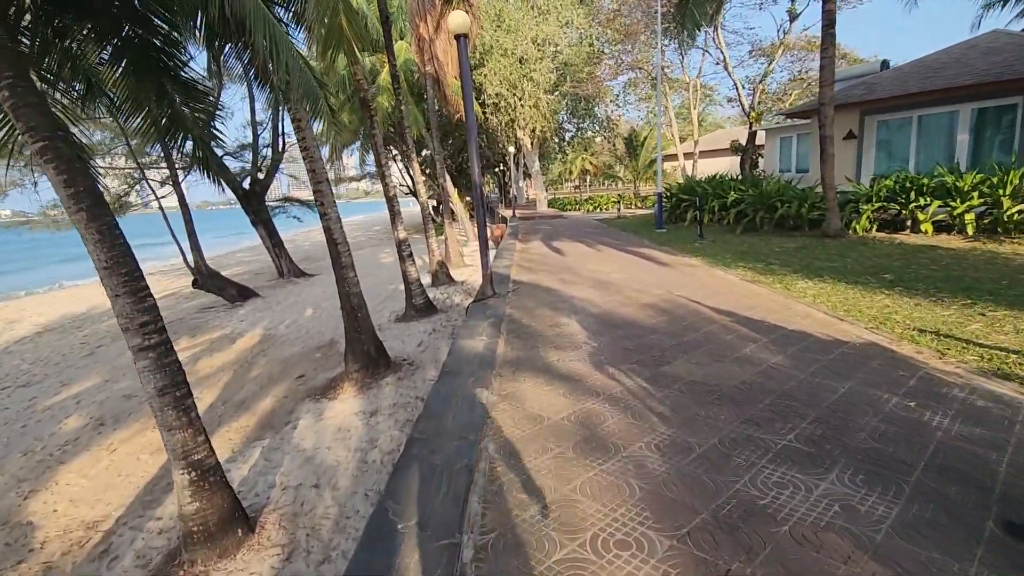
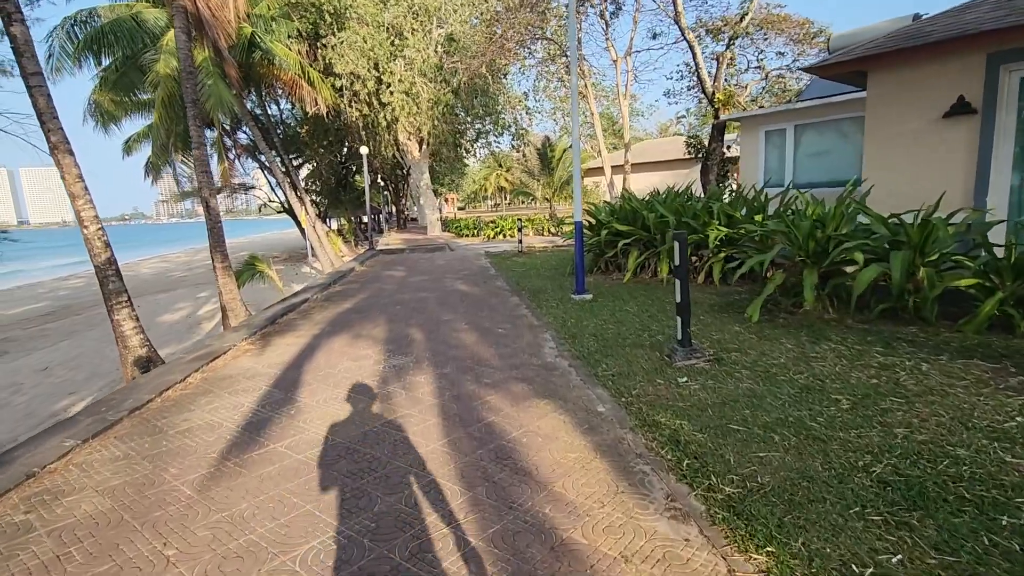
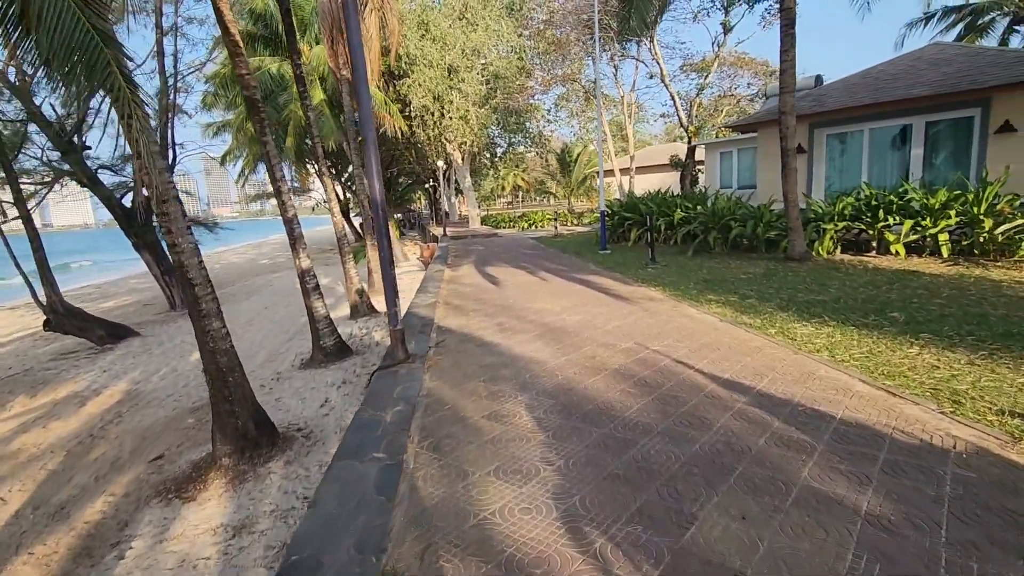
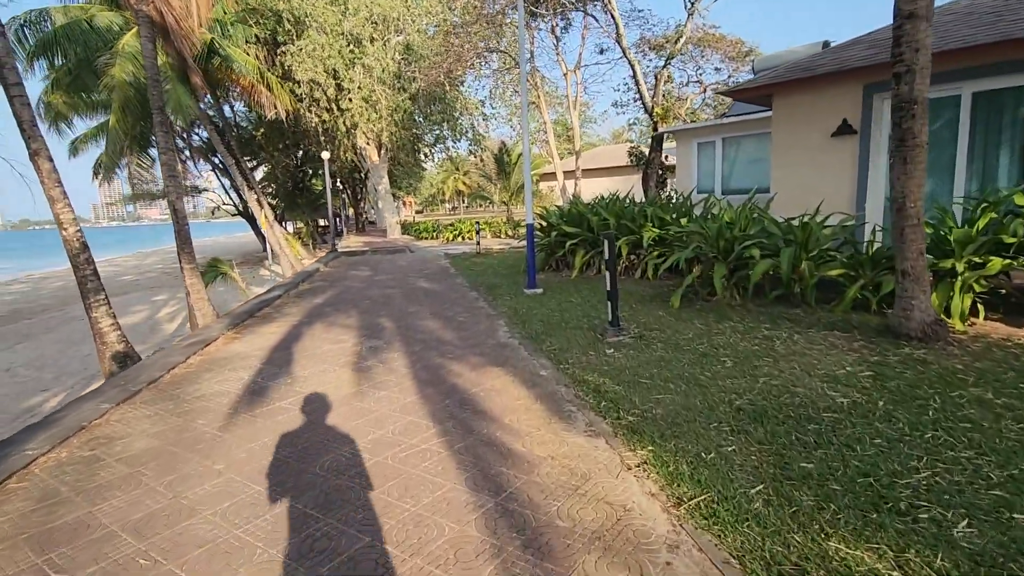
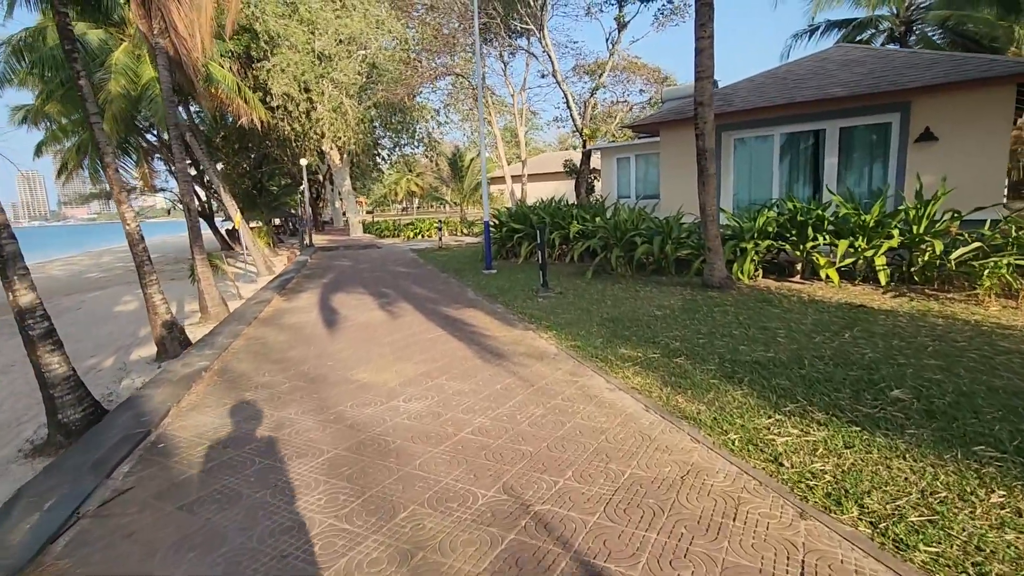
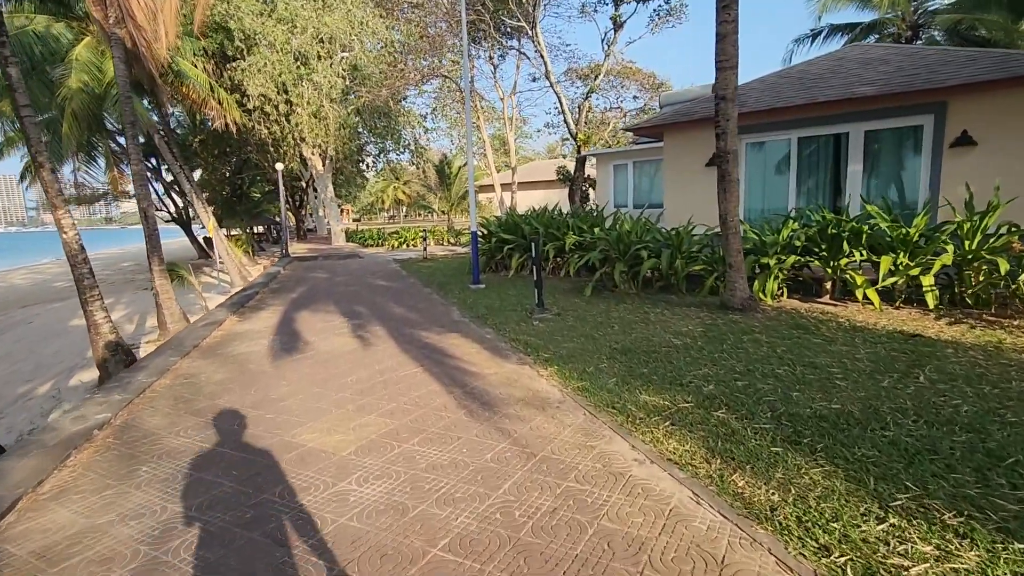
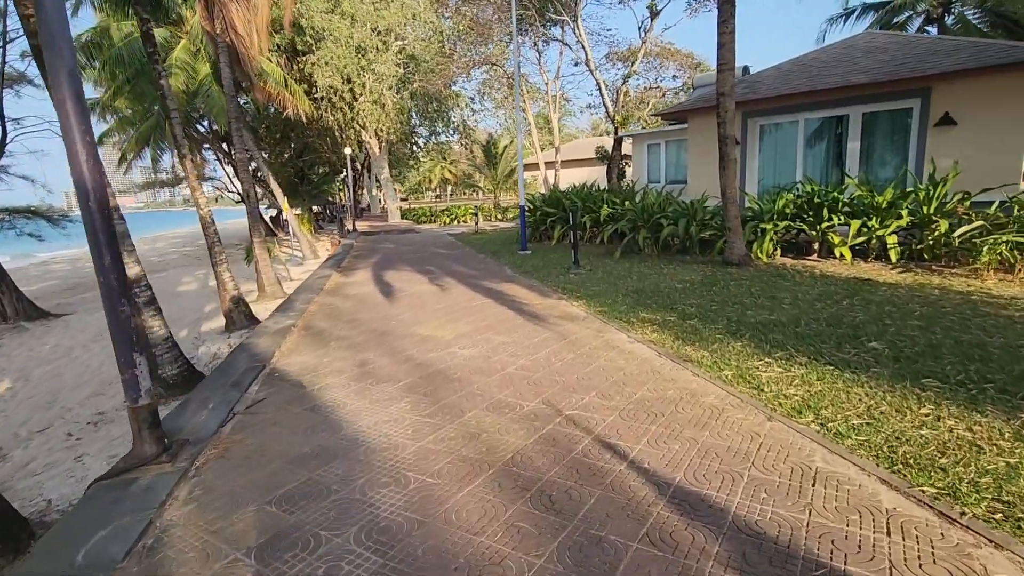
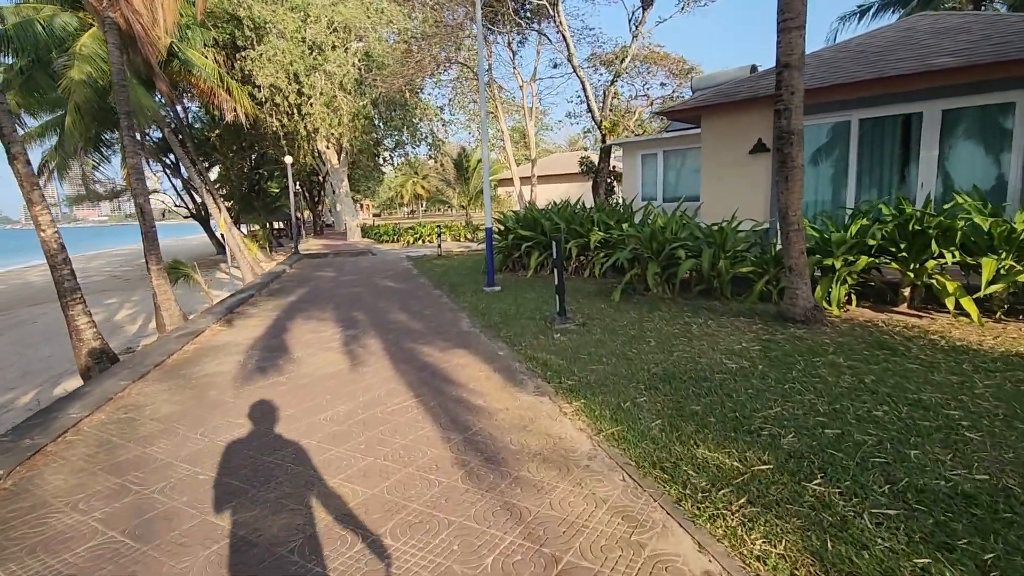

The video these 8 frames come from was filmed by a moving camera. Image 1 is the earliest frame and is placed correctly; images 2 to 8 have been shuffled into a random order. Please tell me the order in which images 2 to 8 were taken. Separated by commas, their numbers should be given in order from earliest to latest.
3, 7, 5, 6, 8, 4, 2
